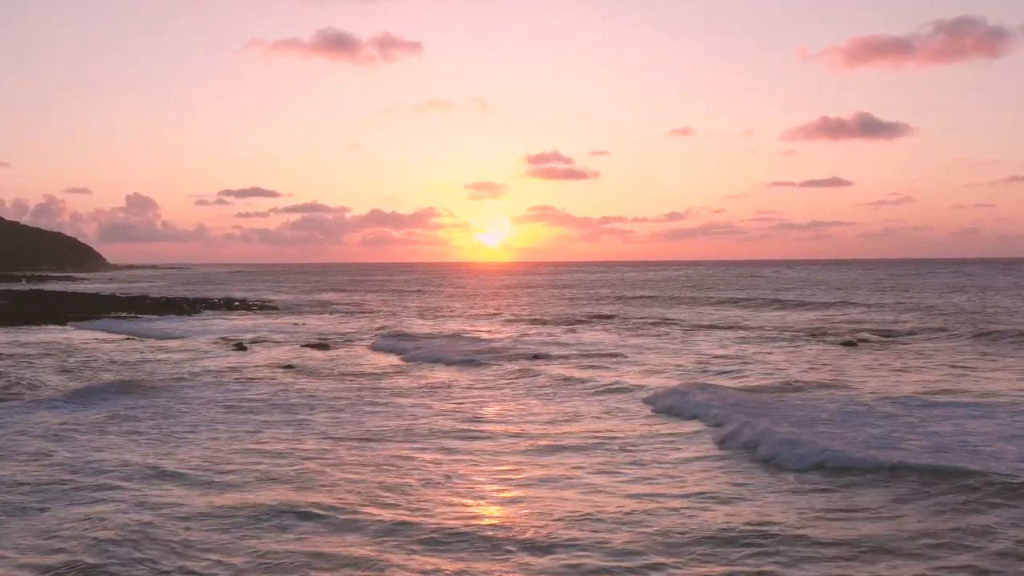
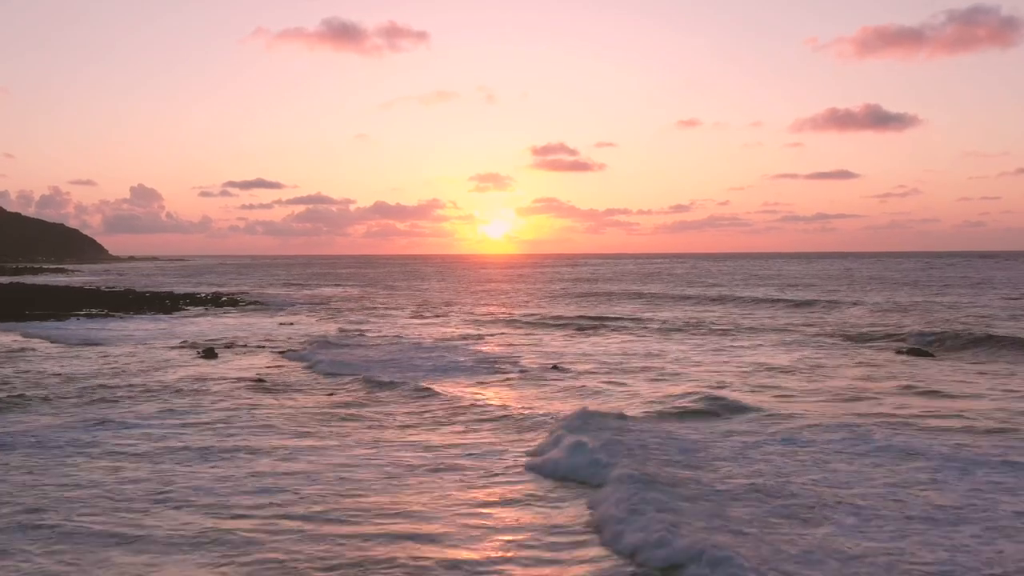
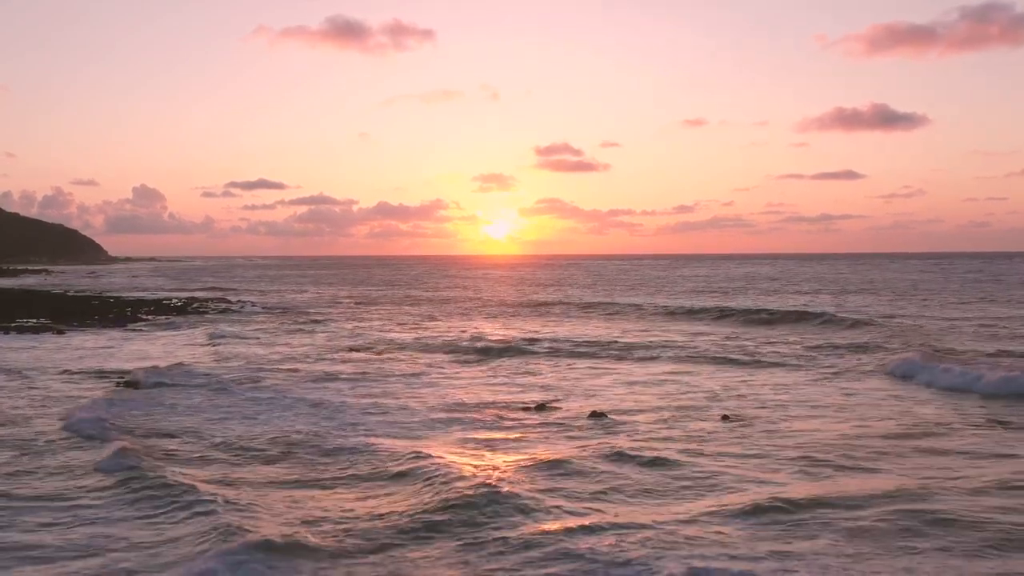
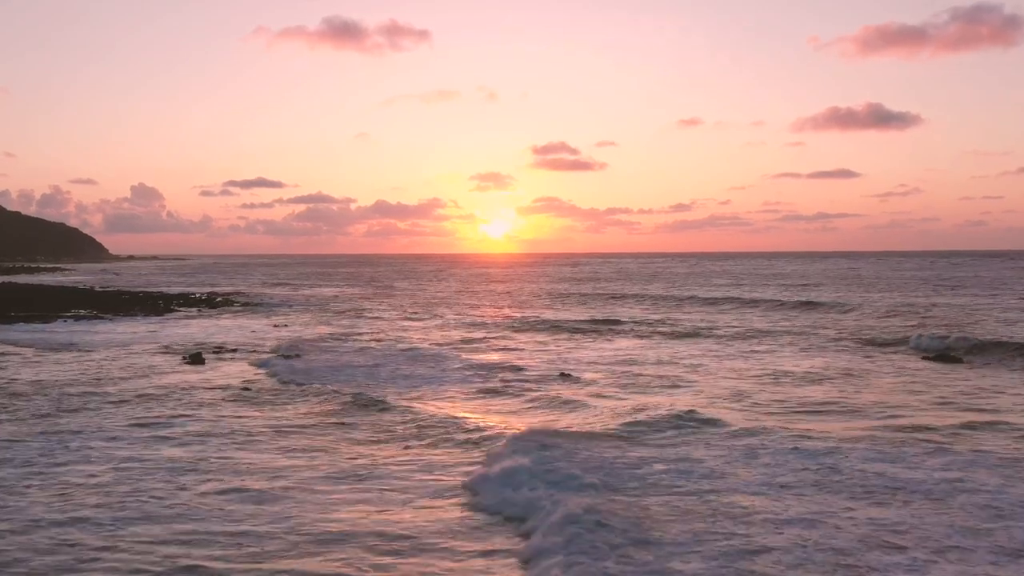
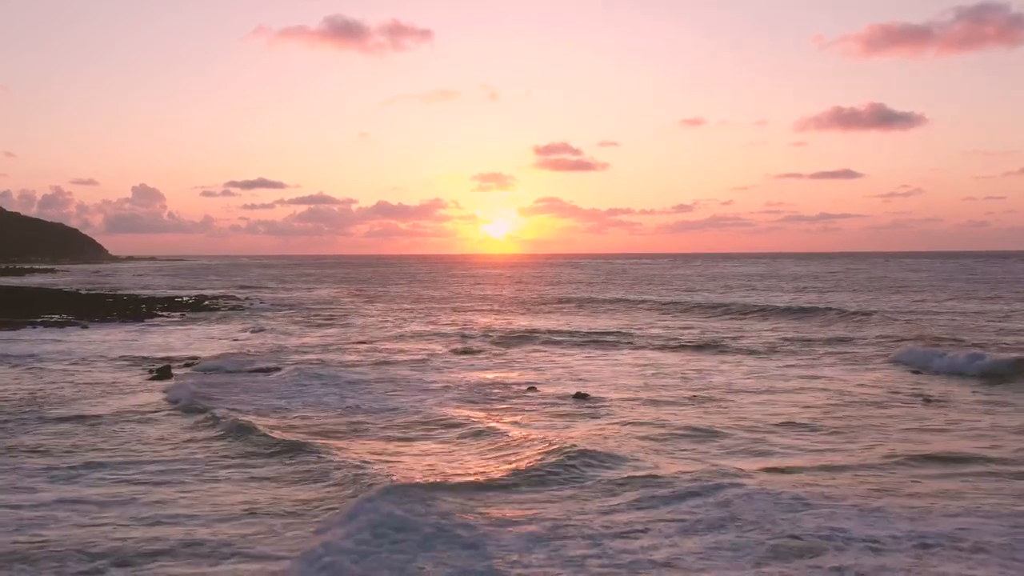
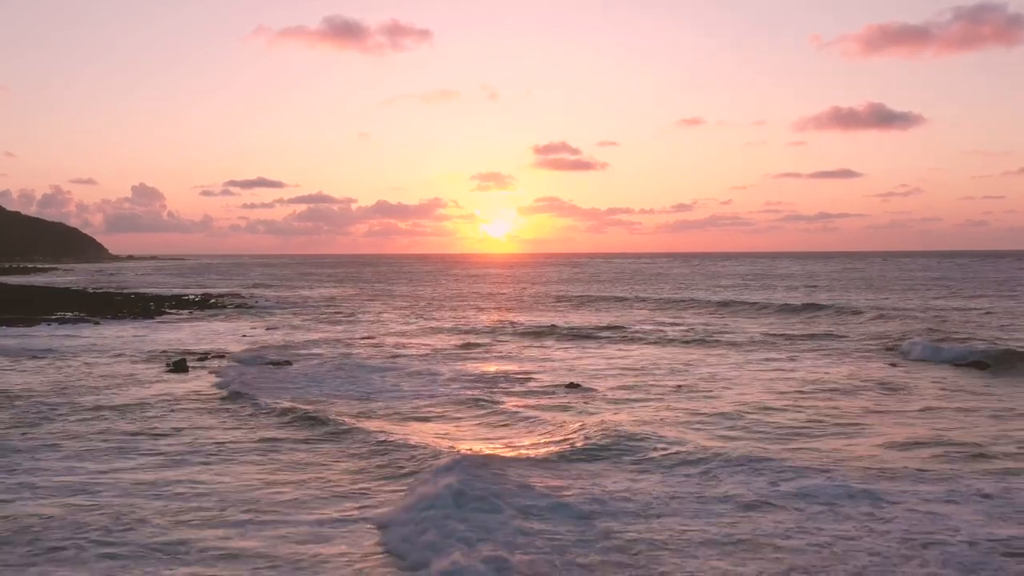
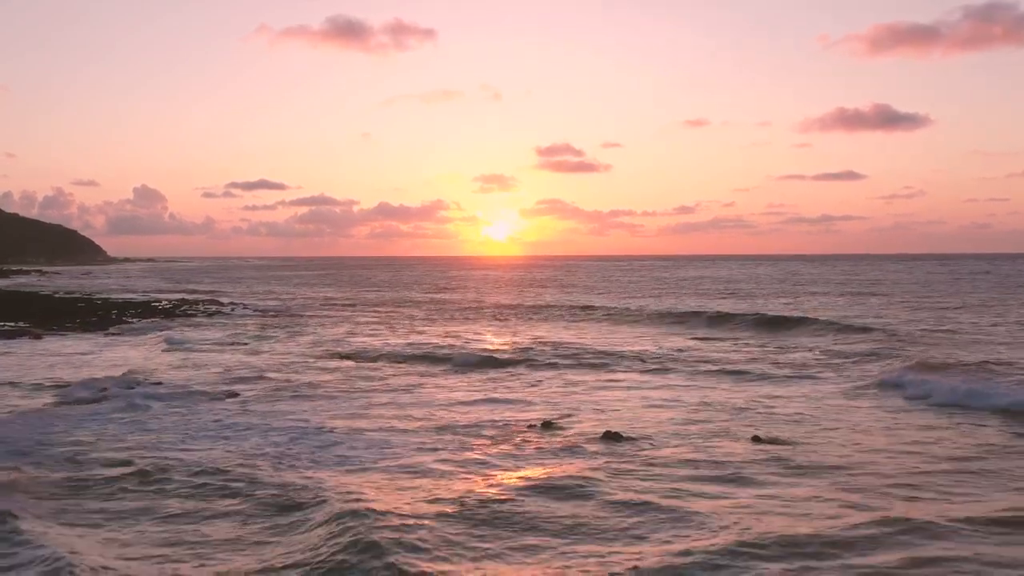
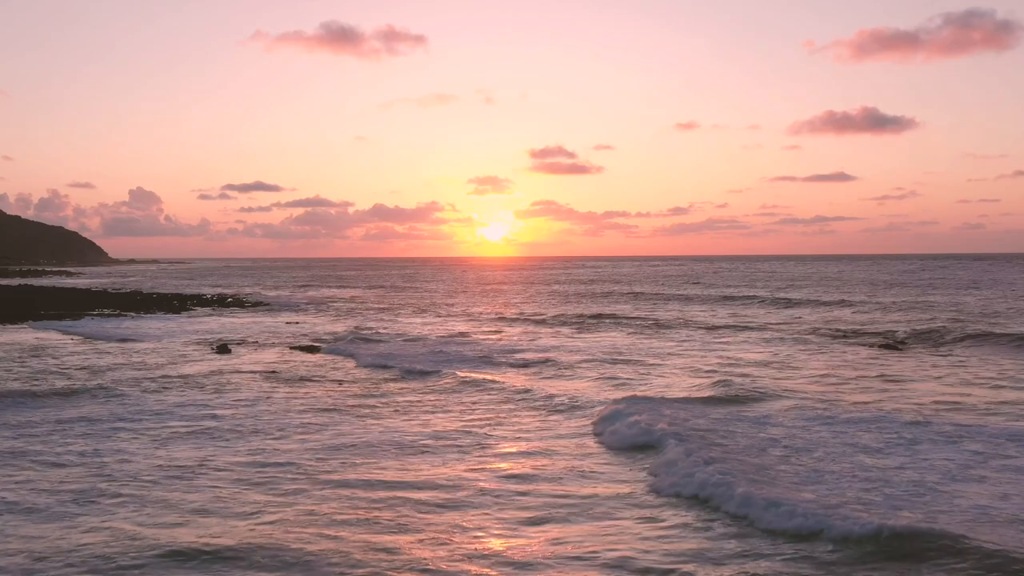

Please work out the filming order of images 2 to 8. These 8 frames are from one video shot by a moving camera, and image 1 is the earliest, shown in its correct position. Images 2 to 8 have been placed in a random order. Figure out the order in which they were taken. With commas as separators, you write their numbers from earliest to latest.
8, 2, 4, 6, 5, 3, 7
